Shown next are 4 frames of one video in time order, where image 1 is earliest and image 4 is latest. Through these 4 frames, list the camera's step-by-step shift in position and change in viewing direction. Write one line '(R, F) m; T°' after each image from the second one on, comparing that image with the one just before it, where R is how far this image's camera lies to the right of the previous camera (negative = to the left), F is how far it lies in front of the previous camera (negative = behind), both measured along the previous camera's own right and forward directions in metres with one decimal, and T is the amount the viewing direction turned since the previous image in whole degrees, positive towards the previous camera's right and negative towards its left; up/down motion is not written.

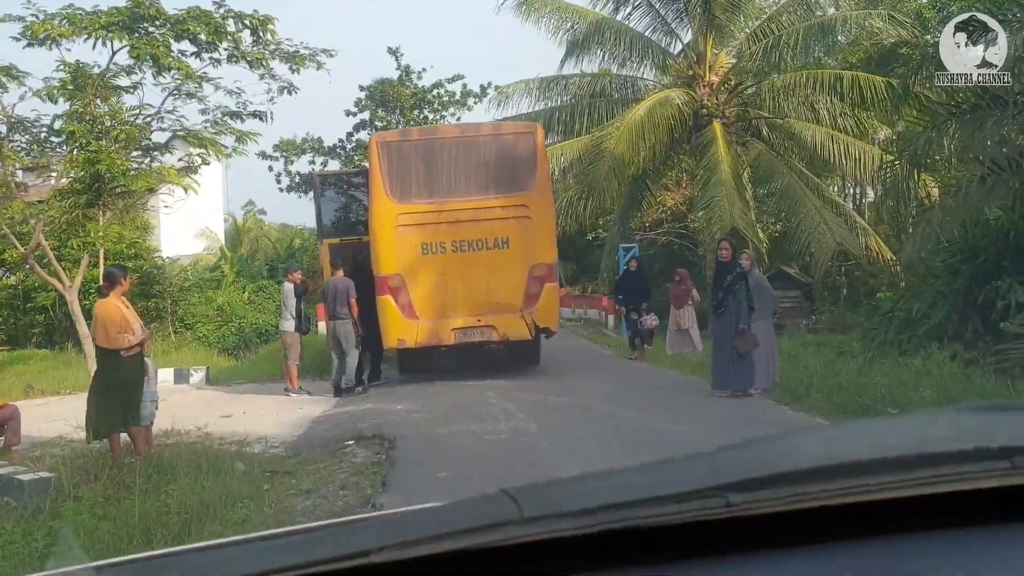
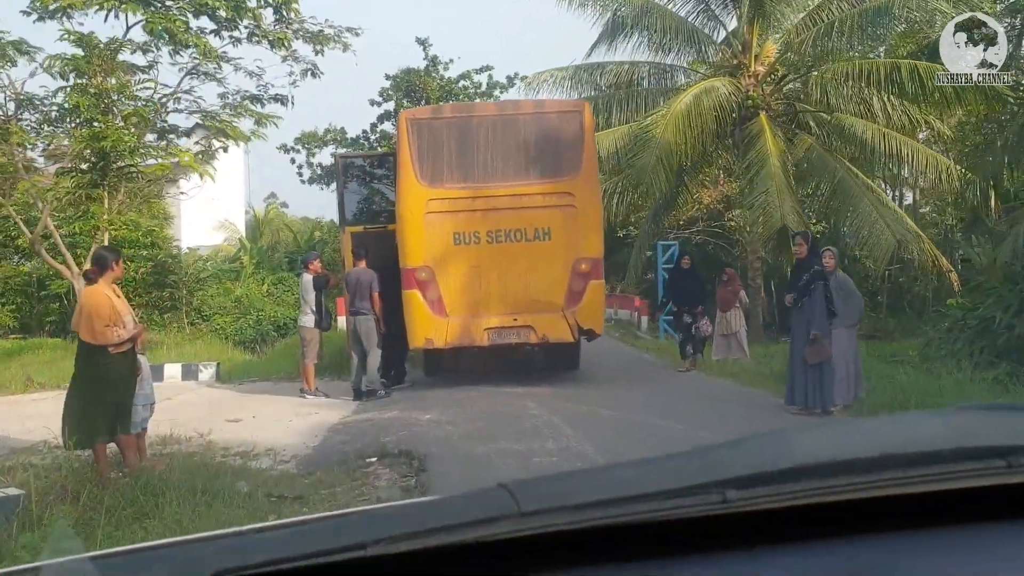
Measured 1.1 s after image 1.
(-0.2, +0.9) m; -1°
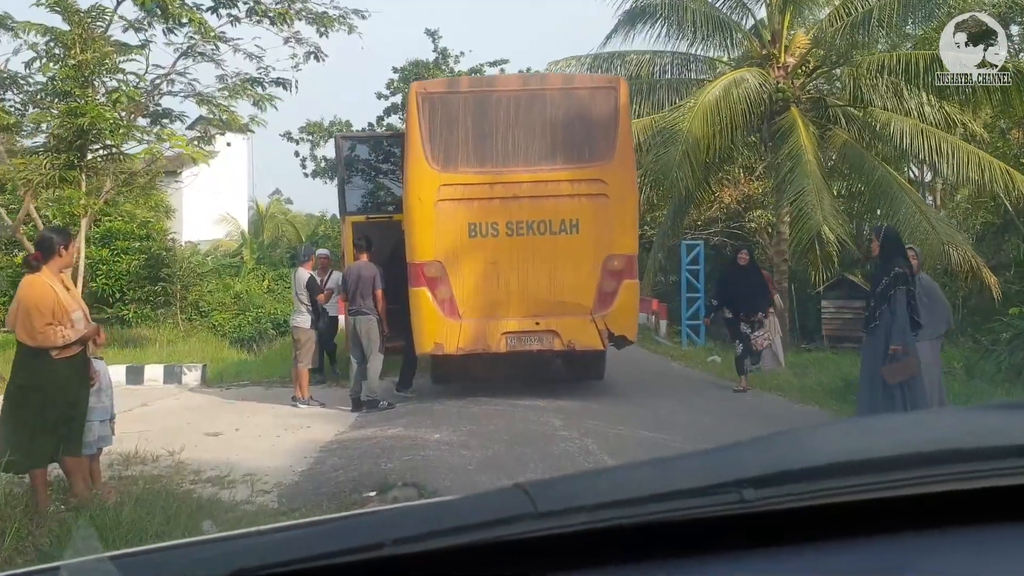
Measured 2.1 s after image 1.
(-0.1, +1.0) m; 0°
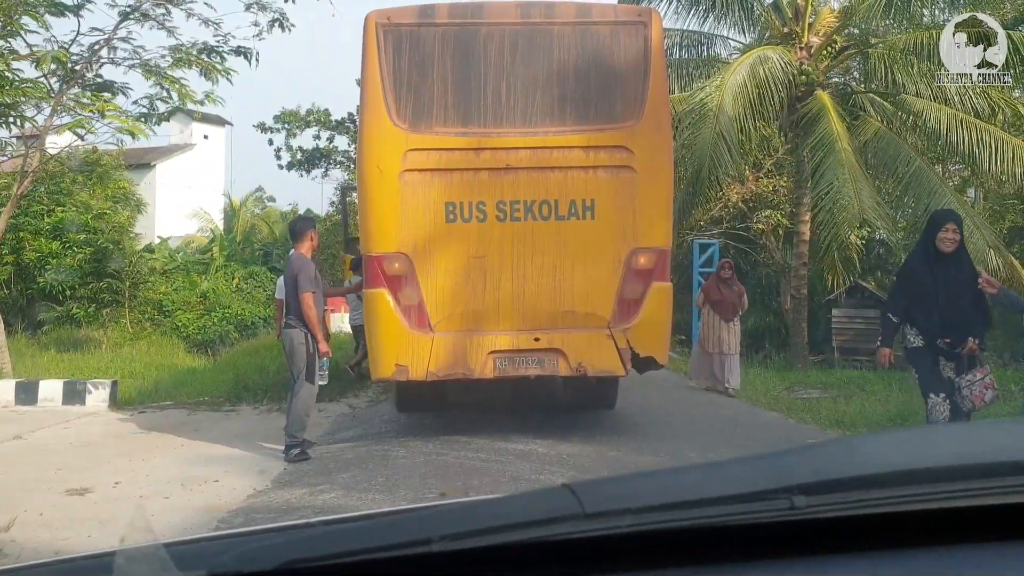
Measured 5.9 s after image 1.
(0.0, +1.9) m; +1°
